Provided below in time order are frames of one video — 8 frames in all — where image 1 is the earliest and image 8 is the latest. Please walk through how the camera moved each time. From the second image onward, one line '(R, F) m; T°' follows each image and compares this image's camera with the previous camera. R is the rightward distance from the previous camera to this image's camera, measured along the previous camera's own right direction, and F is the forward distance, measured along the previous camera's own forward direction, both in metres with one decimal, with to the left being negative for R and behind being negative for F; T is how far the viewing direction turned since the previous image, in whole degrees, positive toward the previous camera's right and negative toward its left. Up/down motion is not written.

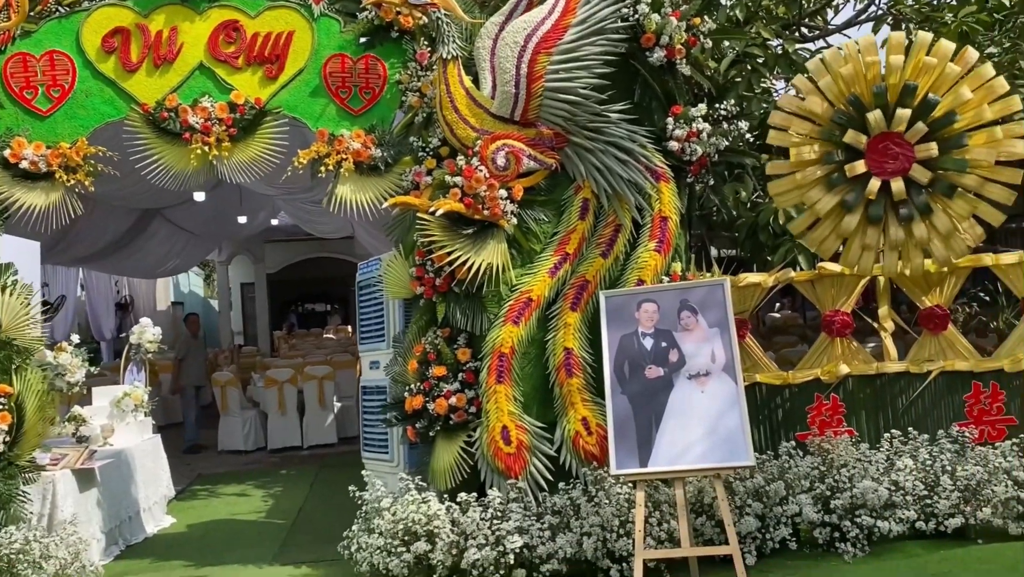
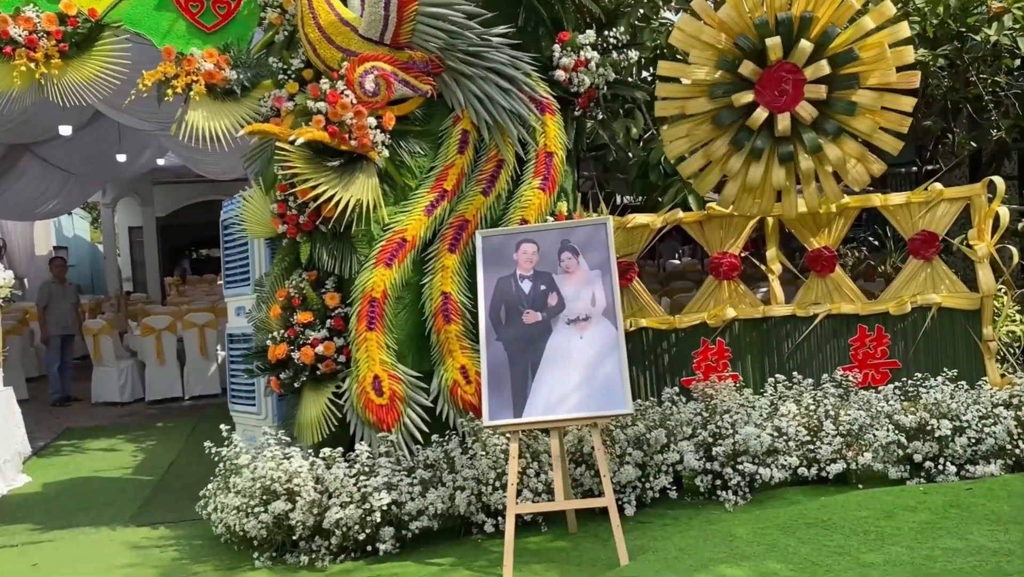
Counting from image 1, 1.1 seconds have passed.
(+0.2, +0.3) m; +6°
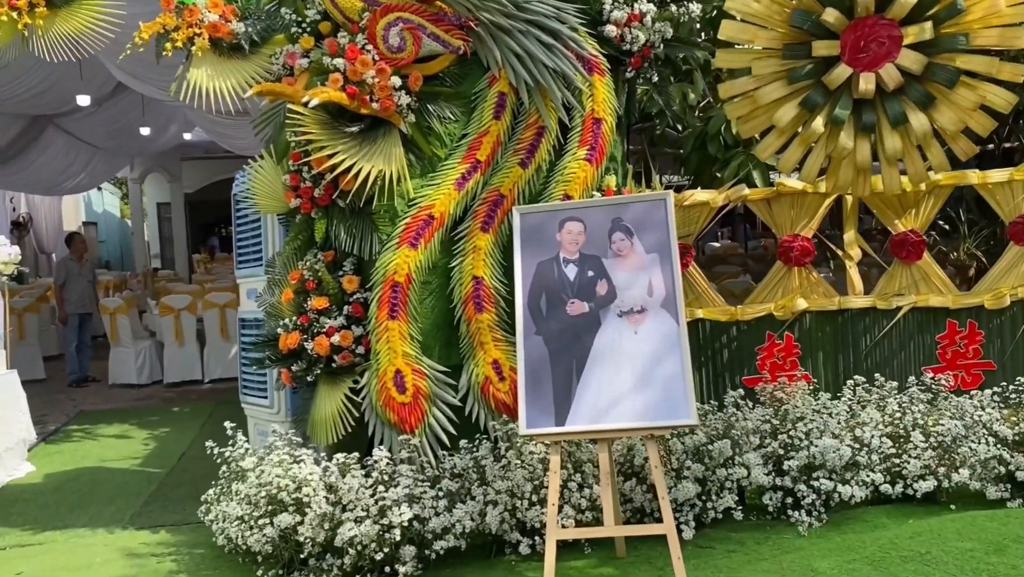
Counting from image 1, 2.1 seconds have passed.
(0.0, +0.5) m; -2°
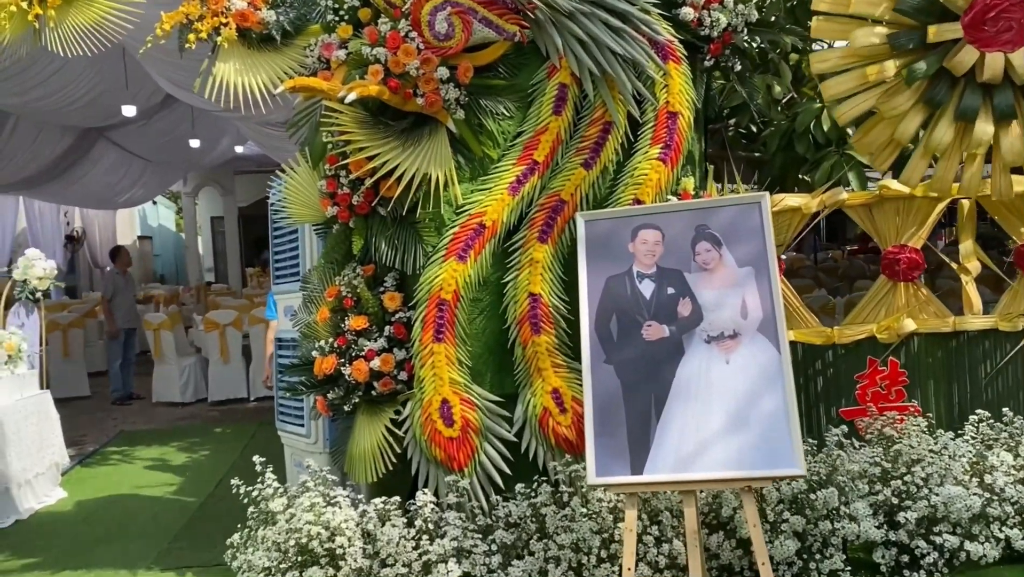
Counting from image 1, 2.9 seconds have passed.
(0.0, +0.4) m; -3°
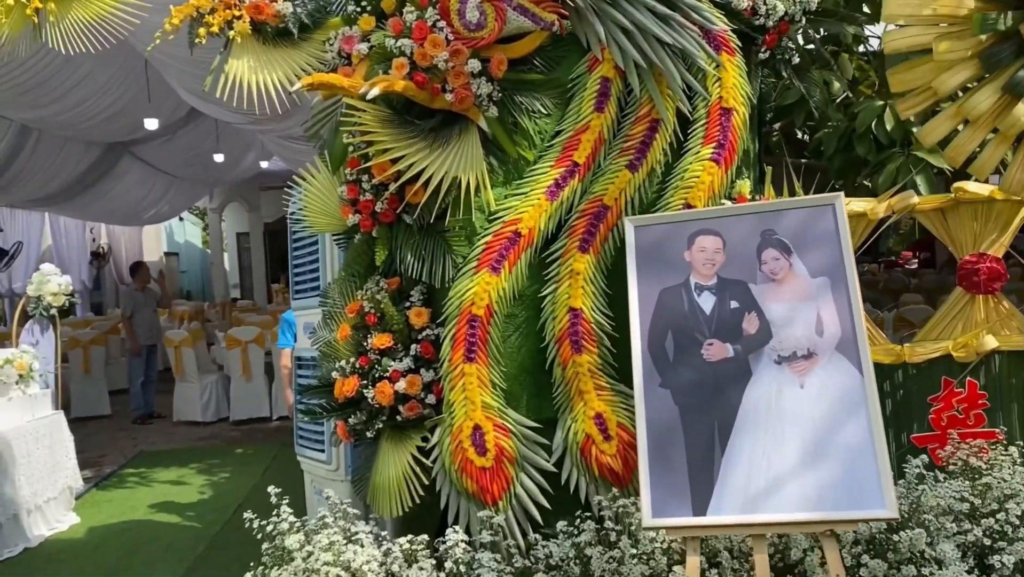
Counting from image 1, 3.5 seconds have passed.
(0.0, +0.3) m; -2°
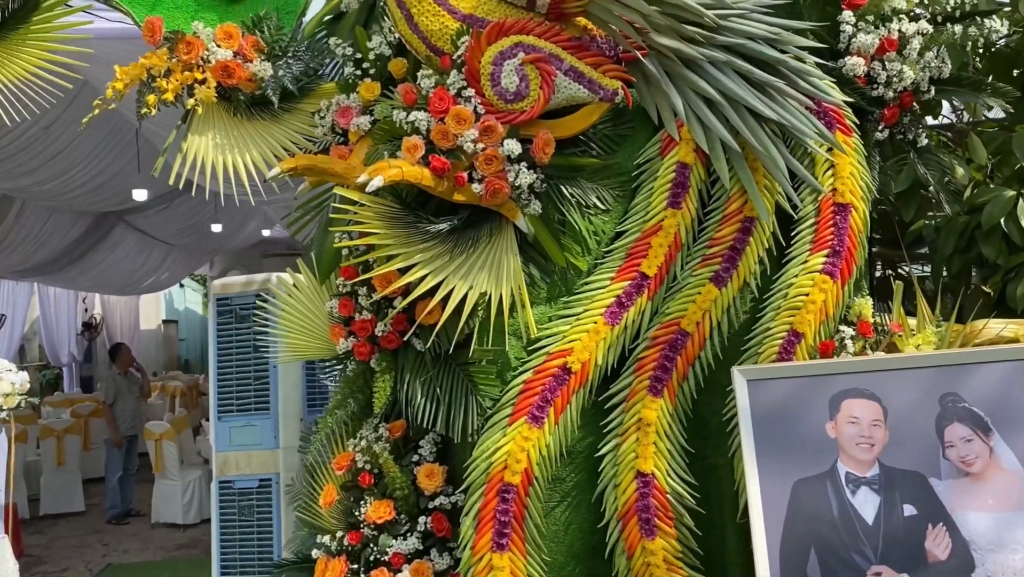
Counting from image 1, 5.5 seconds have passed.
(-0.1, +0.7) m; 0°
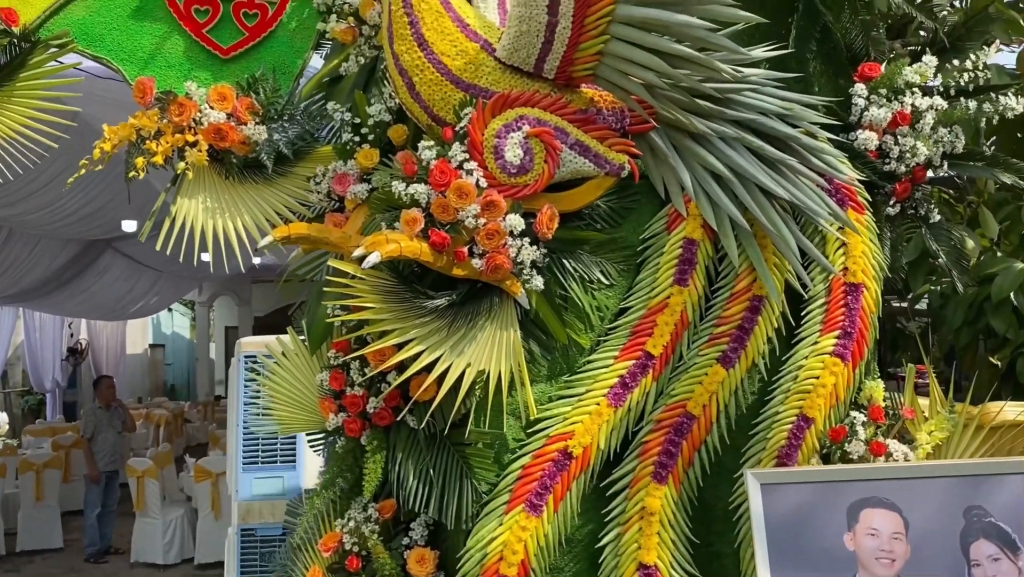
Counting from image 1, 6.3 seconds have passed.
(0.0, +0.1) m; +1°
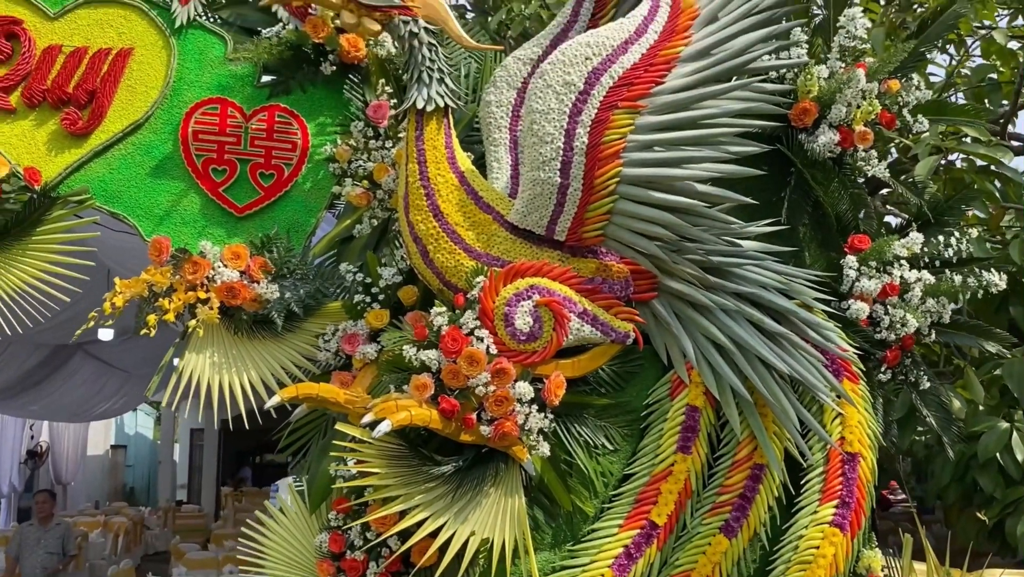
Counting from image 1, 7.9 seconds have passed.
(-0.1, 0.0) m; +2°
